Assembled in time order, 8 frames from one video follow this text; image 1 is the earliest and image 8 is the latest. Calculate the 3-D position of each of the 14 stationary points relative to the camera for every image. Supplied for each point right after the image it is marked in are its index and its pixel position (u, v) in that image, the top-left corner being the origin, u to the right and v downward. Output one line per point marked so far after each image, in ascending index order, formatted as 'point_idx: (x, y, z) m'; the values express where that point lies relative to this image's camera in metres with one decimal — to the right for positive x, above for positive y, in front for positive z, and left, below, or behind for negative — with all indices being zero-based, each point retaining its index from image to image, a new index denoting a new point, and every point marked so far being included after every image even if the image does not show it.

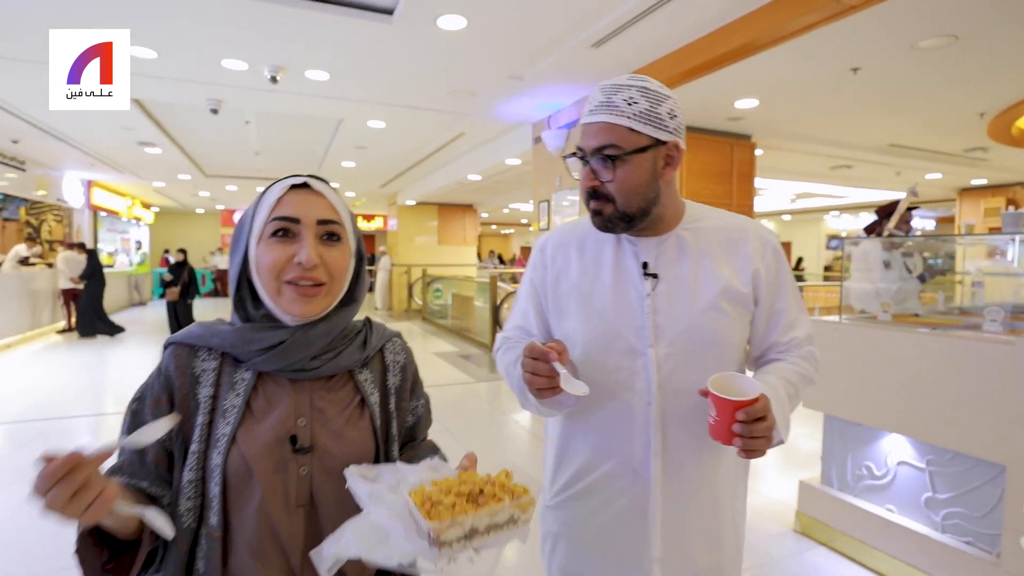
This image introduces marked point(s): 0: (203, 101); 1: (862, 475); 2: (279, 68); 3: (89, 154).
0: (-2.6, +1.6, +4.5) m
1: (+1.4, -0.7, +2.1) m
2: (-1.6, +1.5, +3.6) m
3: (-5.6, +1.8, +7.1) m
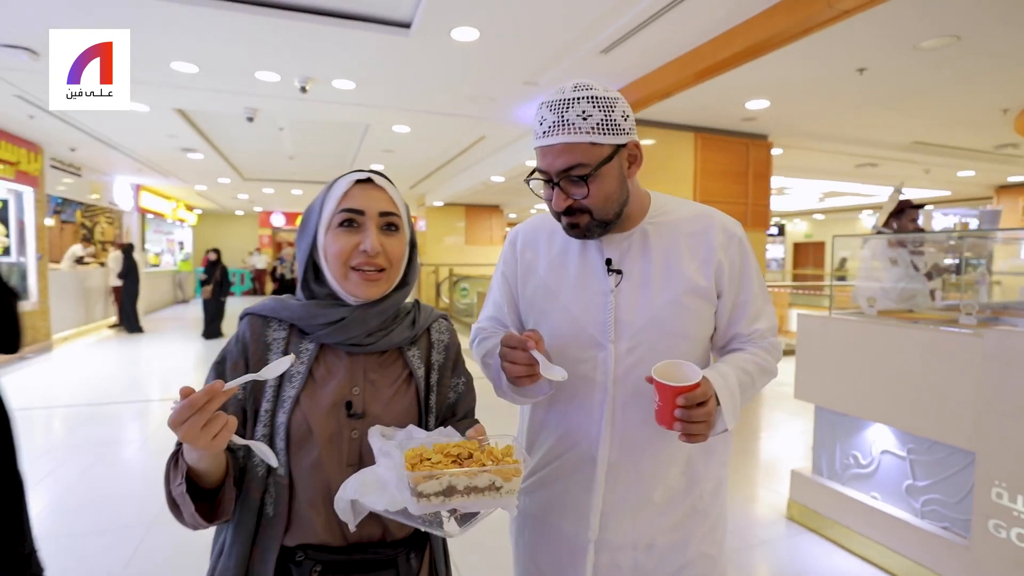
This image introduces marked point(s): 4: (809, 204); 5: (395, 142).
0: (-2.4, +1.6, +4.8) m
1: (+1.3, -0.7, +2.2) m
2: (-1.5, +1.5, +3.9) m
3: (-5.3, +1.8, +7.6) m
4: (+5.1, +1.4, +9.3) m
5: (-1.3, +1.7, +6.1) m
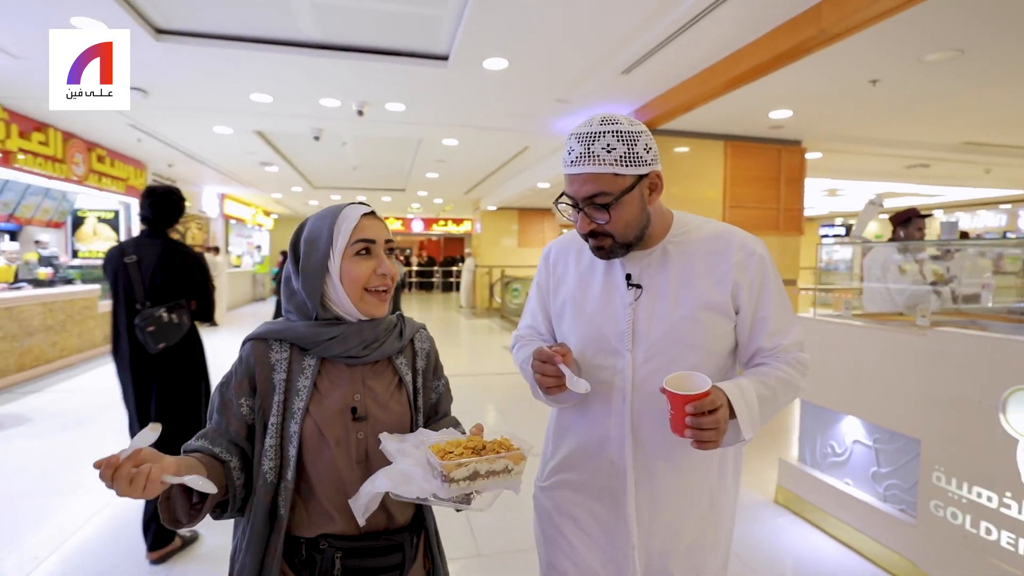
0: (-2.0, +1.6, +5.4) m
1: (+1.4, -0.7, +2.4) m
2: (-1.2, +1.5, +4.4) m
3: (-4.6, +1.8, +8.5) m
4: (+6.0, +1.4, +9.1) m
5: (-0.8, +1.6, +6.6) m
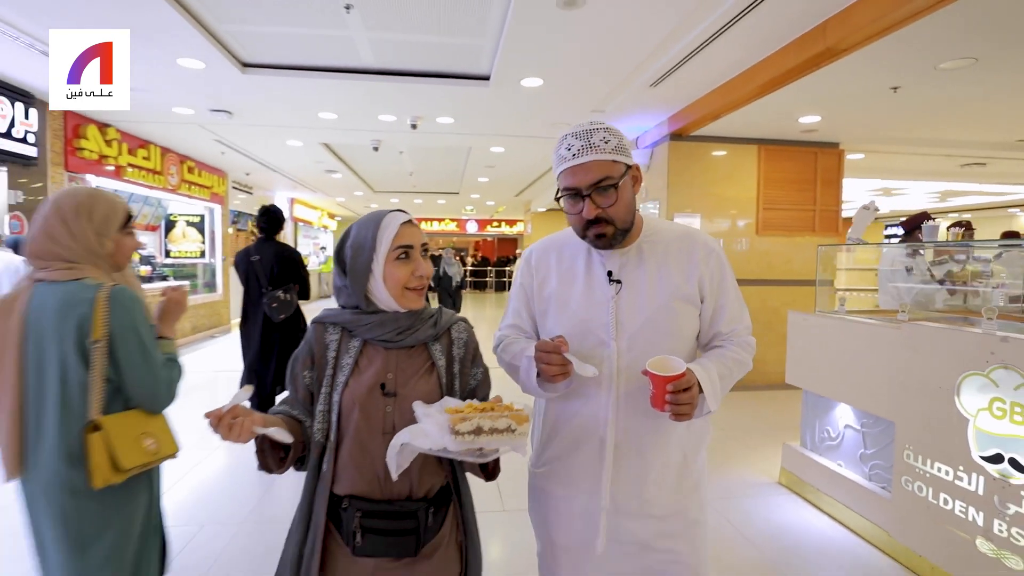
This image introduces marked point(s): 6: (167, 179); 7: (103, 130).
0: (-1.6, +1.6, +5.9) m
1: (+1.5, -0.7, +2.6) m
2: (-0.8, +1.5, +4.8) m
3: (-3.8, +1.9, +9.3) m
4: (+6.8, +1.4, +8.8) m
5: (-0.2, +1.7, +7.0) m
6: (-4.3, +1.3, +6.6) m
7: (-4.0, +1.5, +5.2) m
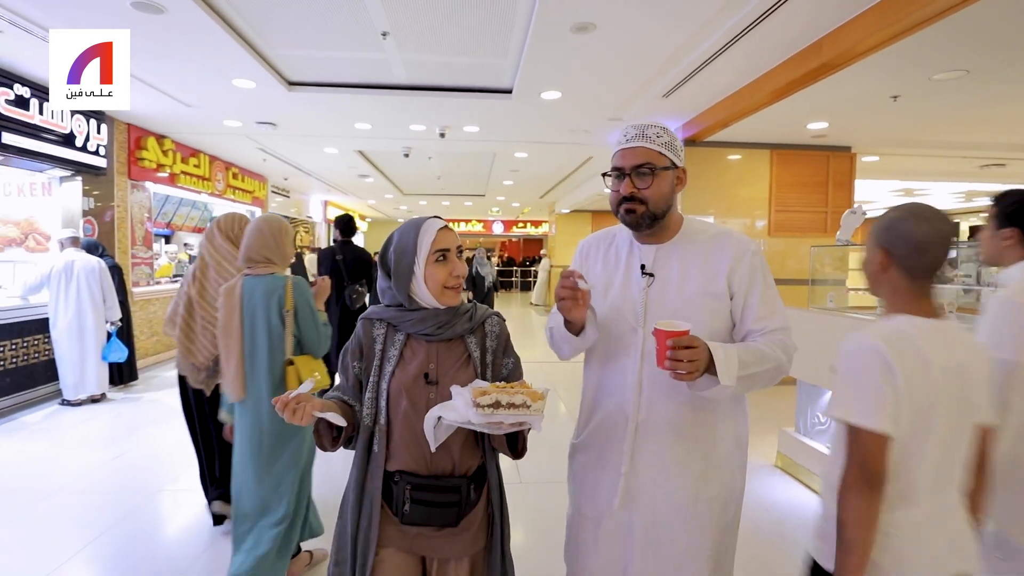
0: (-1.3, +1.6, +6.3) m
1: (+1.6, -0.7, +2.8) m
2: (-0.6, +1.6, +5.2) m
3: (-3.4, +1.9, +9.8) m
4: (+7.2, +1.4, +8.7) m
5: (+0.1, +1.7, +7.3) m
6: (-4.0, +1.4, +7.1) m
7: (-3.7, +1.6, +5.7) m
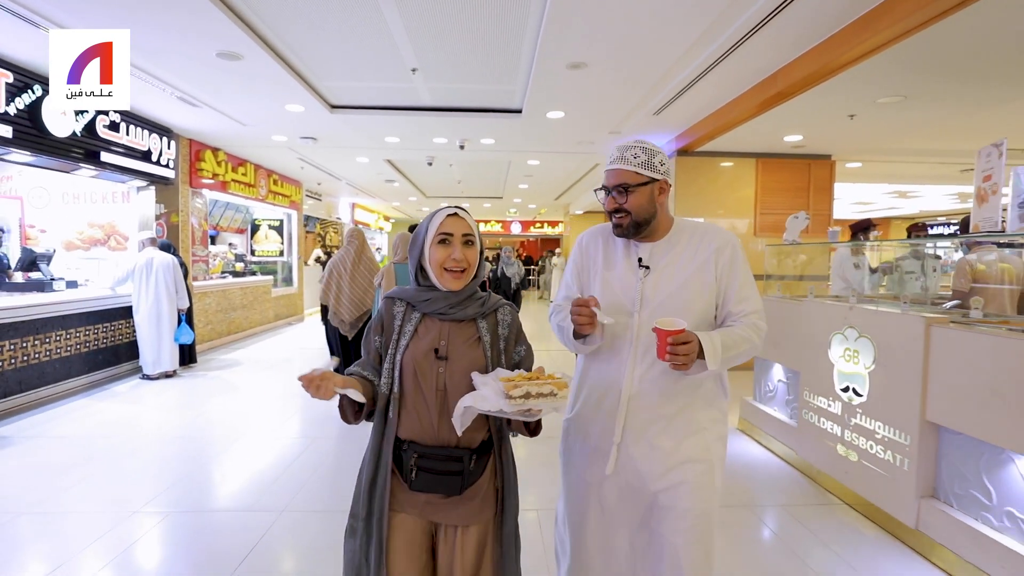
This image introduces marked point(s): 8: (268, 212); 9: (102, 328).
0: (-1.1, +1.7, +7.0) m
1: (+1.6, -0.6, +3.4) m
2: (-0.5, +1.6, +5.8) m
3: (-3.1, +2.0, +10.6) m
4: (+7.4, +1.4, +9.1) m
5: (+0.3, +1.7, +7.9) m
6: (-3.8, +1.4, +7.9) m
7: (-3.6, +1.6, +6.5) m
8: (-4.0, +1.3, +8.9) m
9: (-3.7, -0.4, +4.8) m
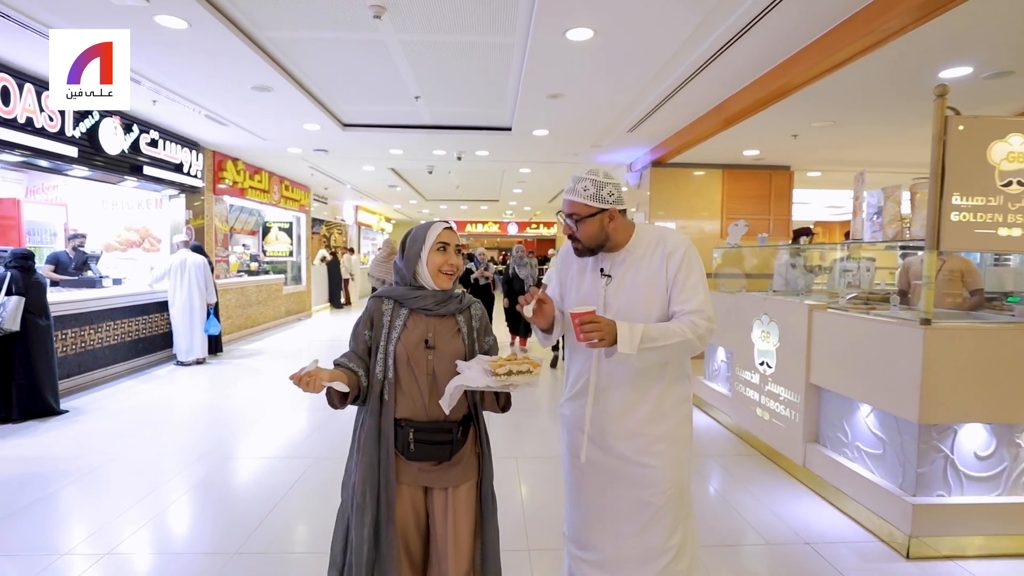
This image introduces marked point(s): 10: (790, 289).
0: (-1.2, +1.7, +7.6) m
1: (+1.5, -0.6, +4.0) m
2: (-0.6, +1.6, +6.5) m
3: (-3.2, +2.0, +11.2) m
4: (+7.3, +1.4, +9.7) m
5: (+0.2, +1.8, +8.6) m
6: (-3.9, +1.5, +8.6) m
7: (-3.7, +1.7, +7.2) m
8: (-4.1, +1.3, +9.5) m
9: (-3.8, -0.3, +5.5) m
10: (+1.7, 0.0, +3.3) m
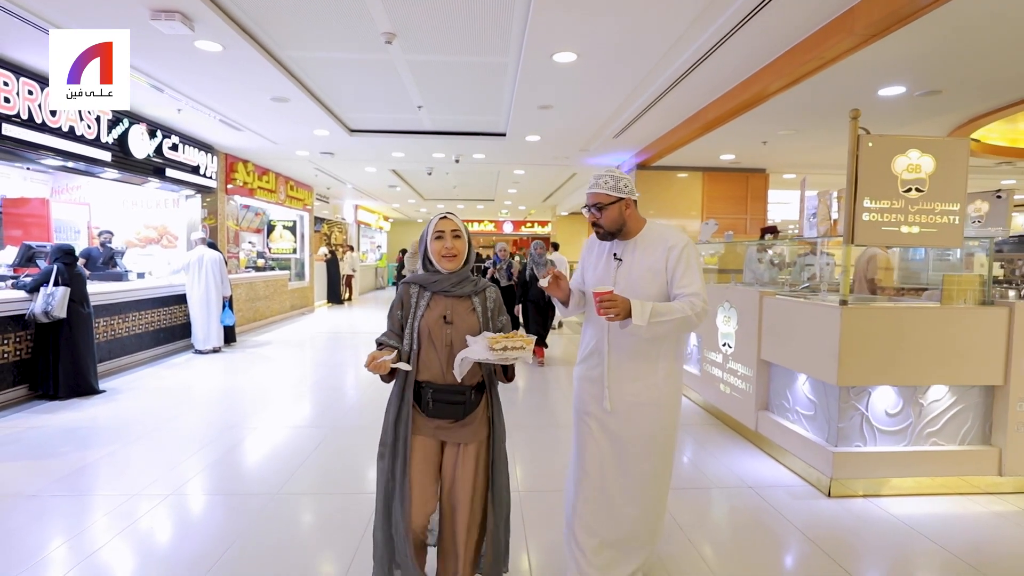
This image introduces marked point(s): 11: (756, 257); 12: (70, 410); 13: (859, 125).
0: (-1.3, +1.8, +8.0) m
1: (+1.5, -0.6, +4.5) m
2: (-0.7, +1.7, +6.9) m
3: (-3.3, +2.1, +11.6) m
4: (+7.2, +1.5, +10.2) m
5: (+0.1, +1.9, +9.0) m
6: (-3.9, +1.5, +9.0) m
7: (-3.8, +1.7, +7.6) m
8: (-4.2, +1.4, +9.9) m
9: (-3.8, -0.3, +5.9) m
10: (+1.7, +0.1, +3.8) m
11: (+1.7, +0.2, +3.7) m
12: (-3.5, -1.0, +4.2) m
13: (+1.6, +0.7, +2.4) m
